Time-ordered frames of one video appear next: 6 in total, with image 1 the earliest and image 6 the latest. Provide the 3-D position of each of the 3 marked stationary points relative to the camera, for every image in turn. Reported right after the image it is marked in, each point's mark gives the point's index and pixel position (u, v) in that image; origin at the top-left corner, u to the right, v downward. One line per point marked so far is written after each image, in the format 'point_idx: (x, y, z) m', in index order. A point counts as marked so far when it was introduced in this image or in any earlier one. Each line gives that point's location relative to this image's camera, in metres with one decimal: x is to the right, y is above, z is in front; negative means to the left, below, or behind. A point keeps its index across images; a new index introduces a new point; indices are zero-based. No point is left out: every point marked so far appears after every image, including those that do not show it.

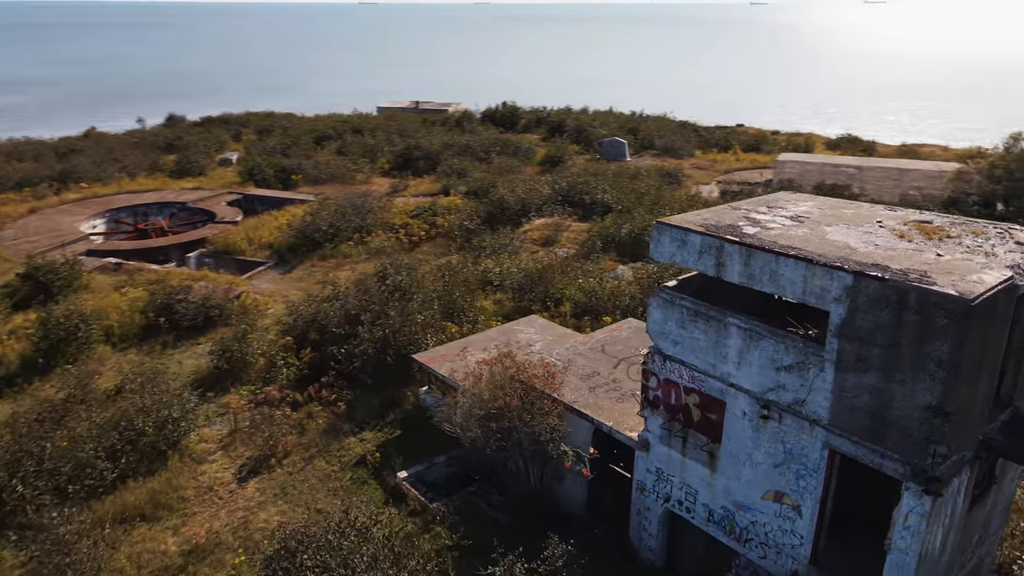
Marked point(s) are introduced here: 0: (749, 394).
0: (+1.9, -0.8, +5.8) m
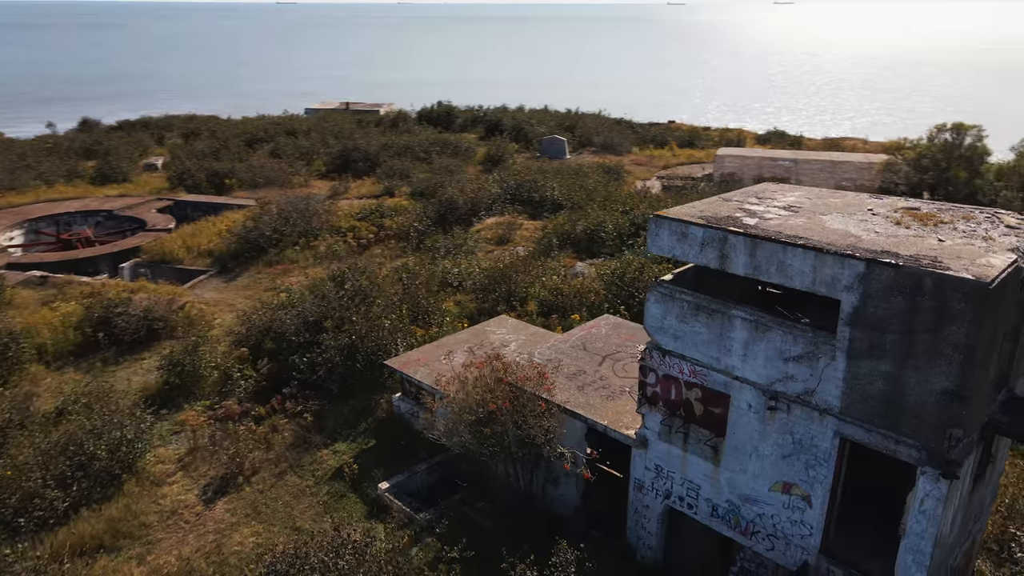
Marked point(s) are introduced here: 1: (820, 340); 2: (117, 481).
0: (+1.9, -0.8, +5.7) m
1: (+2.2, -0.4, +5.3) m
2: (-4.9, -2.4, +9.1) m
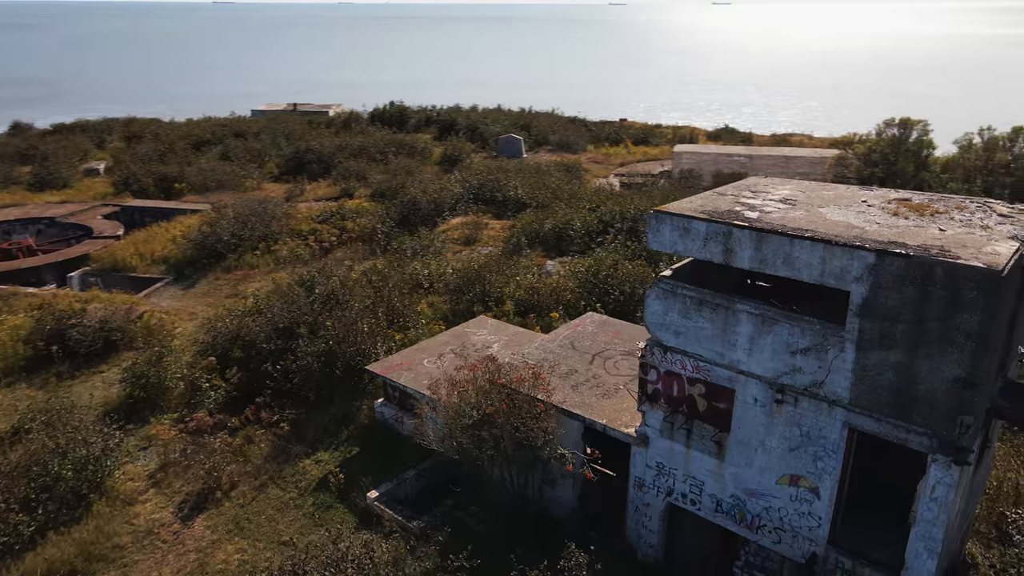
0: (+2.0, -0.7, +5.7) m
1: (+2.3, -0.3, +5.3) m
2: (-5.1, -2.5, +8.6) m
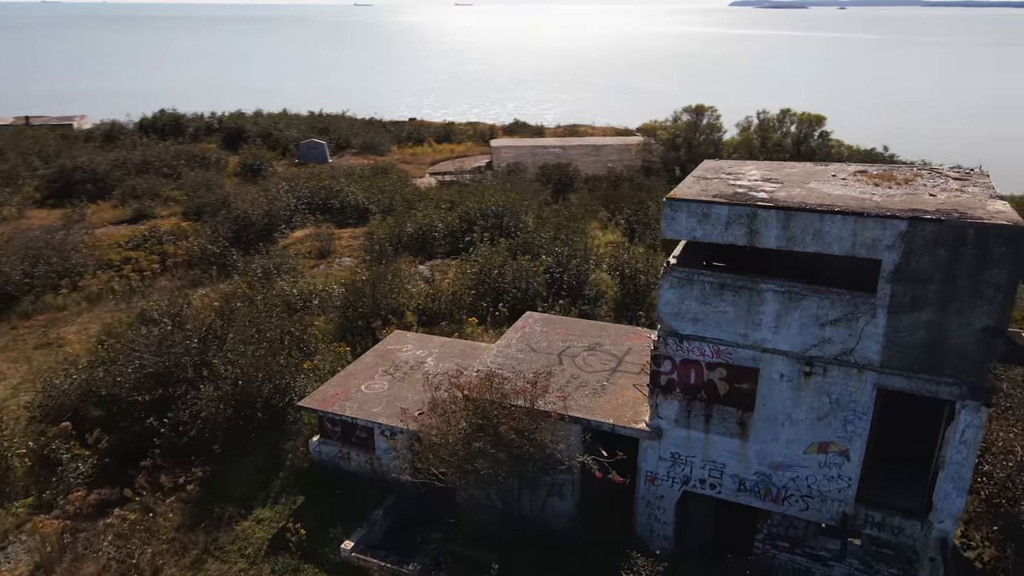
0: (+2.2, -0.5, +5.9) m
1: (+2.6, -0.1, +5.5) m
2: (-5.1, -3.1, +6.7) m
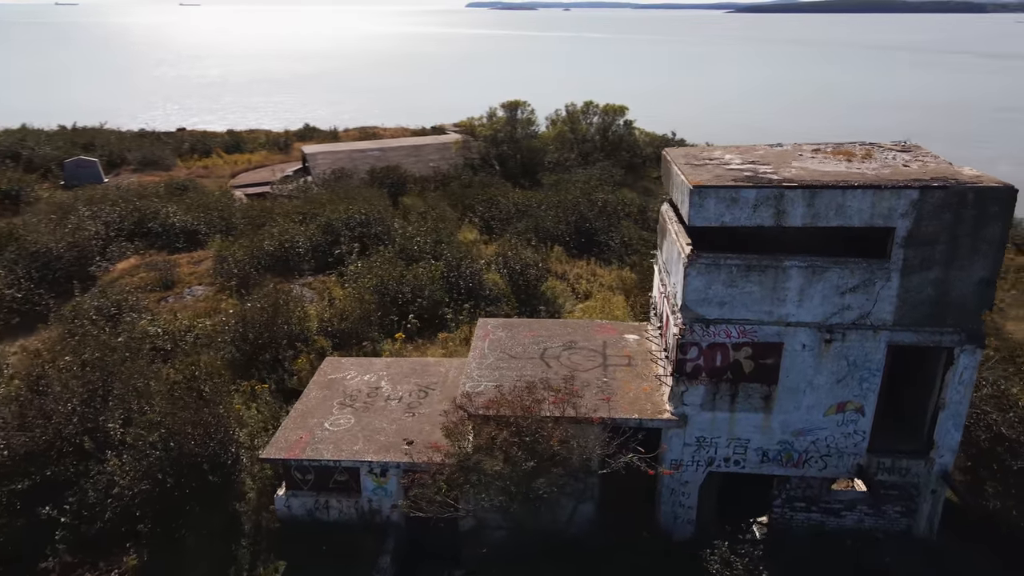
0: (+2.5, -0.3, +6.2) m
1: (+3.0, +0.2, +6.0) m
2: (-4.4, -3.7, +4.8) m
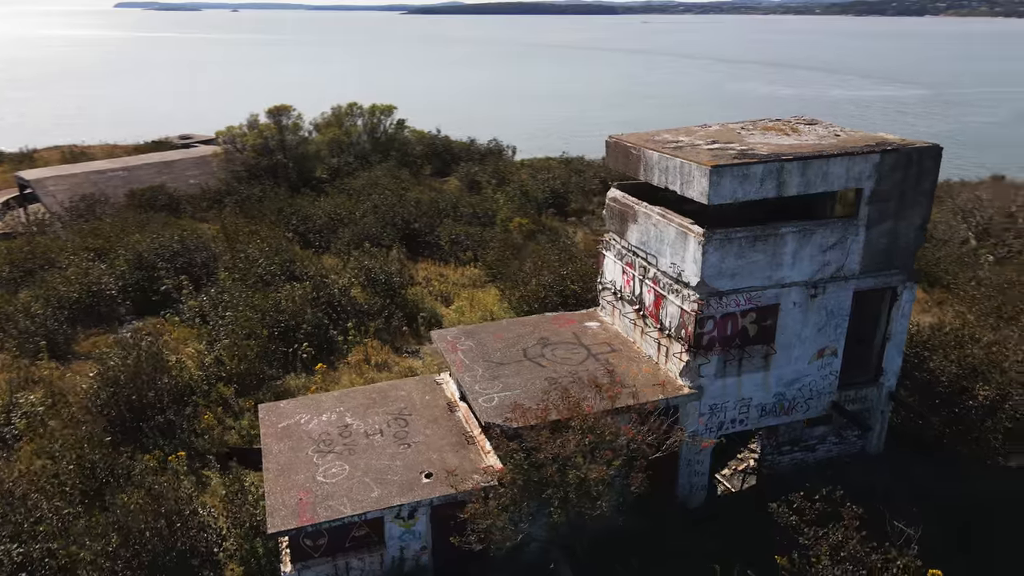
0: (+2.7, 0.0, +6.8) m
1: (+3.1, +0.6, +6.8) m
2: (-2.7, -4.3, +3.2) m
